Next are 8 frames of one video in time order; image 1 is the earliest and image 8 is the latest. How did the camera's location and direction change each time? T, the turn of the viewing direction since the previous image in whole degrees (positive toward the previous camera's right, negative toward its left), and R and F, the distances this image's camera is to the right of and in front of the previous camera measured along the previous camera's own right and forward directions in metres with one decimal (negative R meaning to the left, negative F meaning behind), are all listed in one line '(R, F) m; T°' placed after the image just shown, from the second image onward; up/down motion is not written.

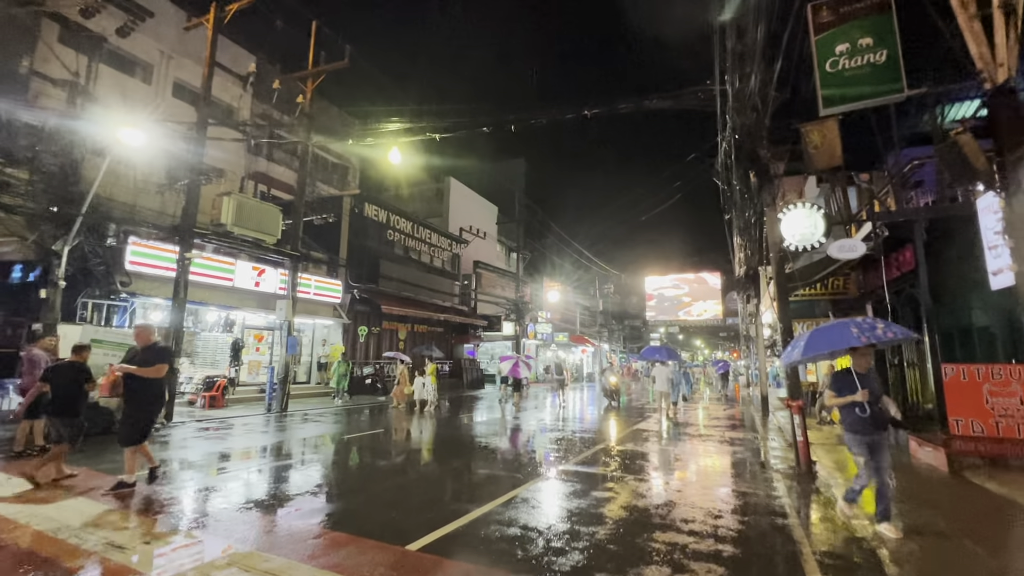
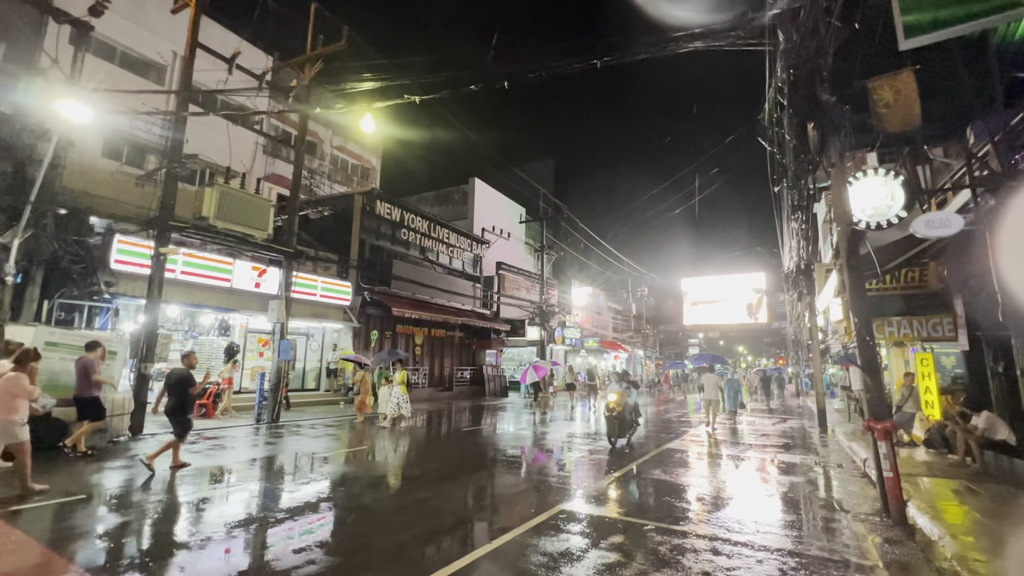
(+0.6, +1.7) m; -4°
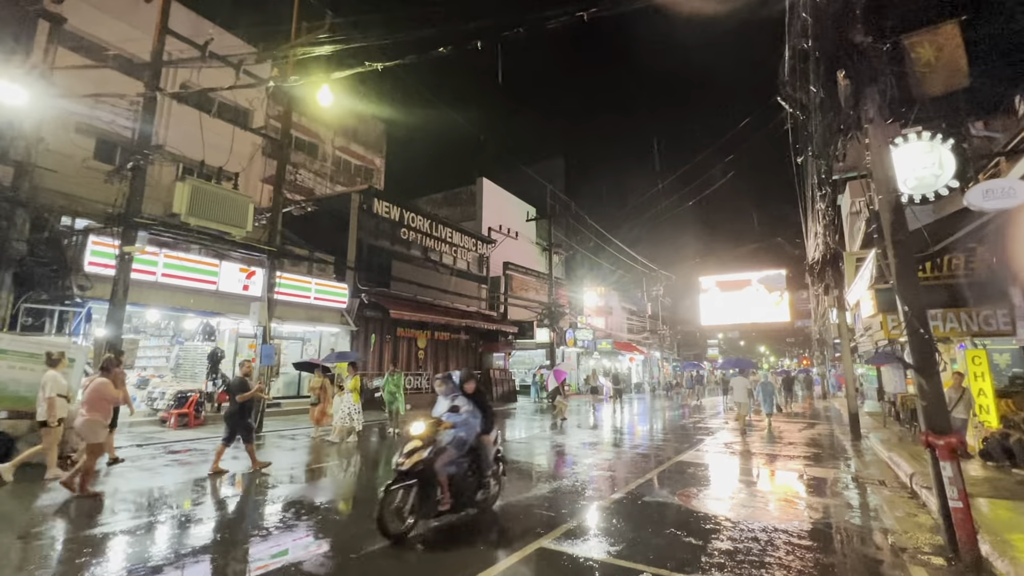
(+0.5, +1.1) m; -2°
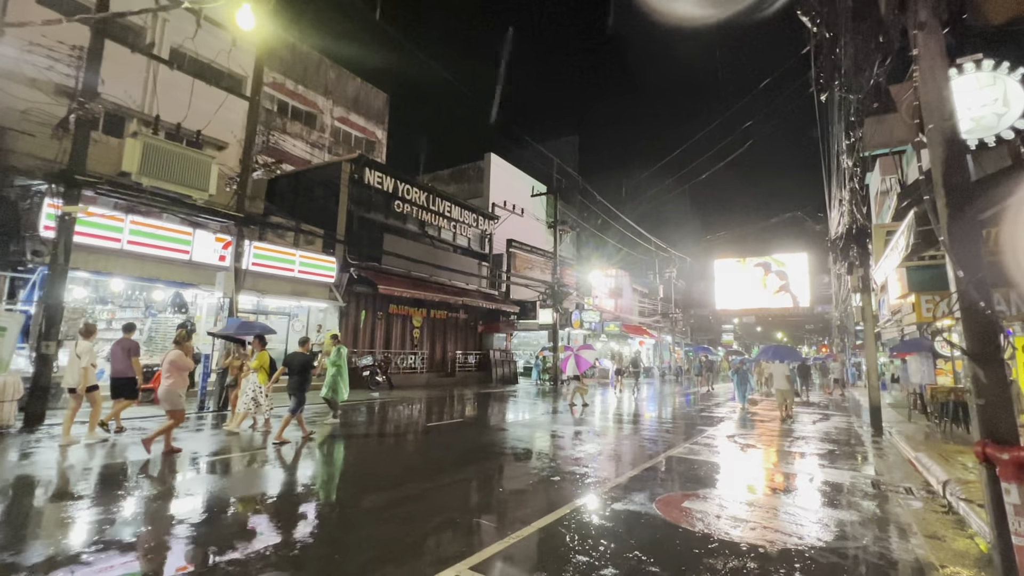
(+0.7, +1.2) m; -2°
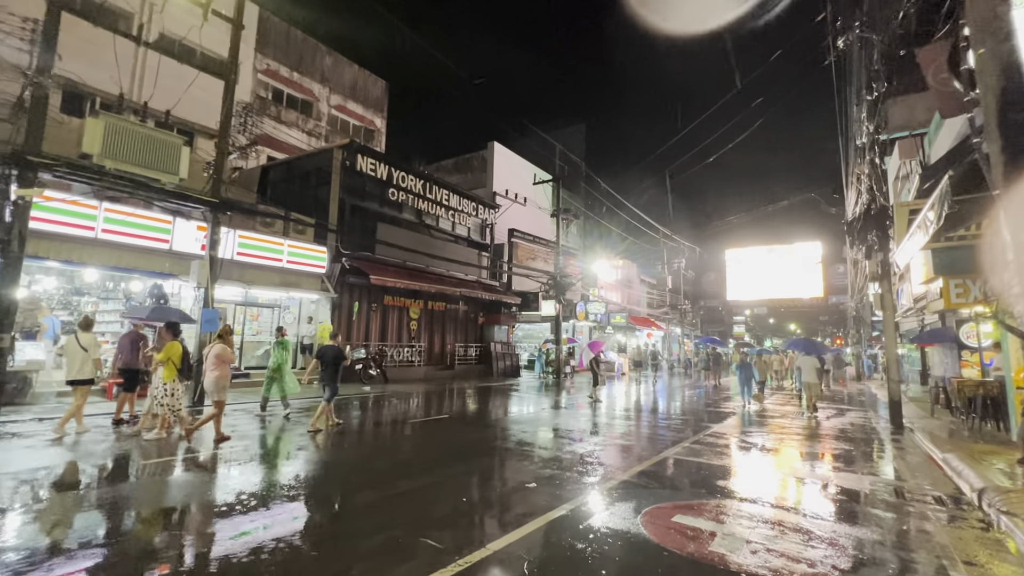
(+0.5, +0.8) m; -1°
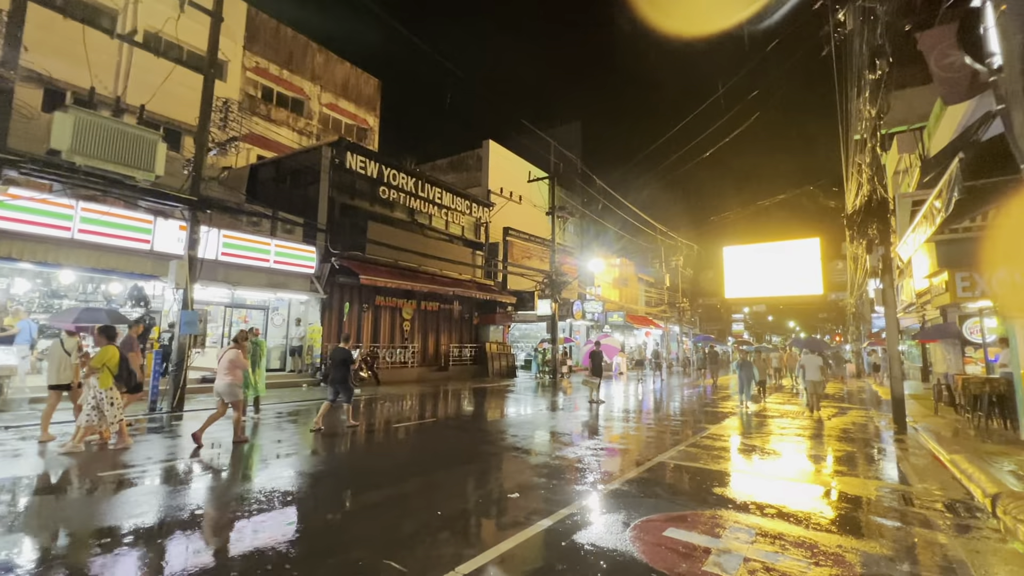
(+0.2, +0.4) m; 0°
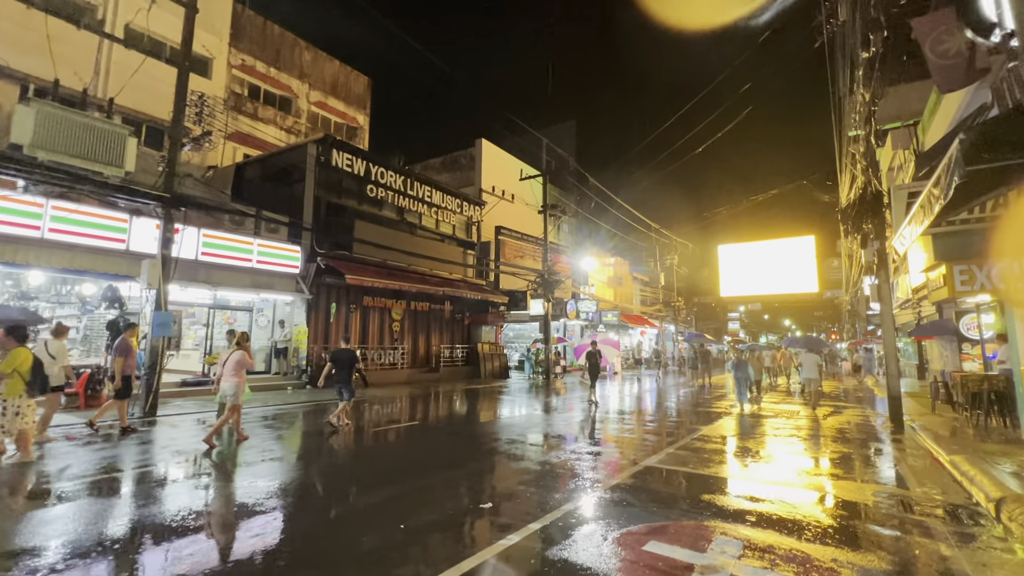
(+0.3, +0.4) m; 0°
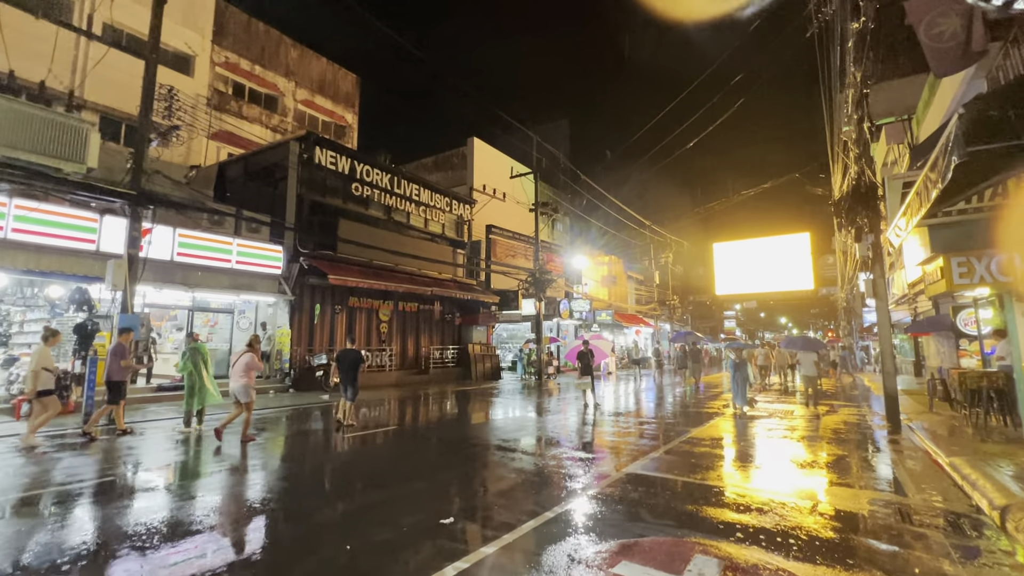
(+0.3, +0.4) m; 0°
